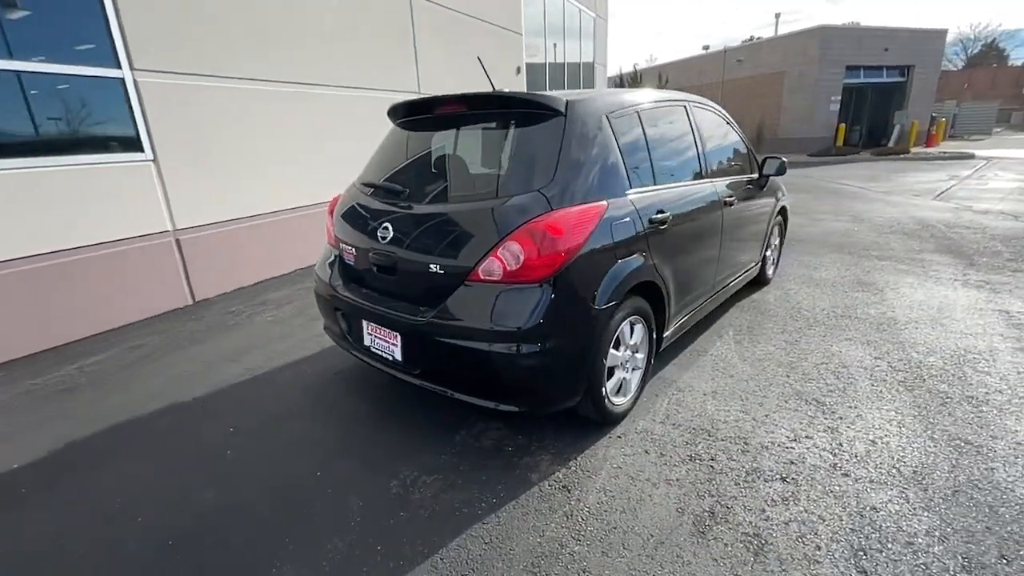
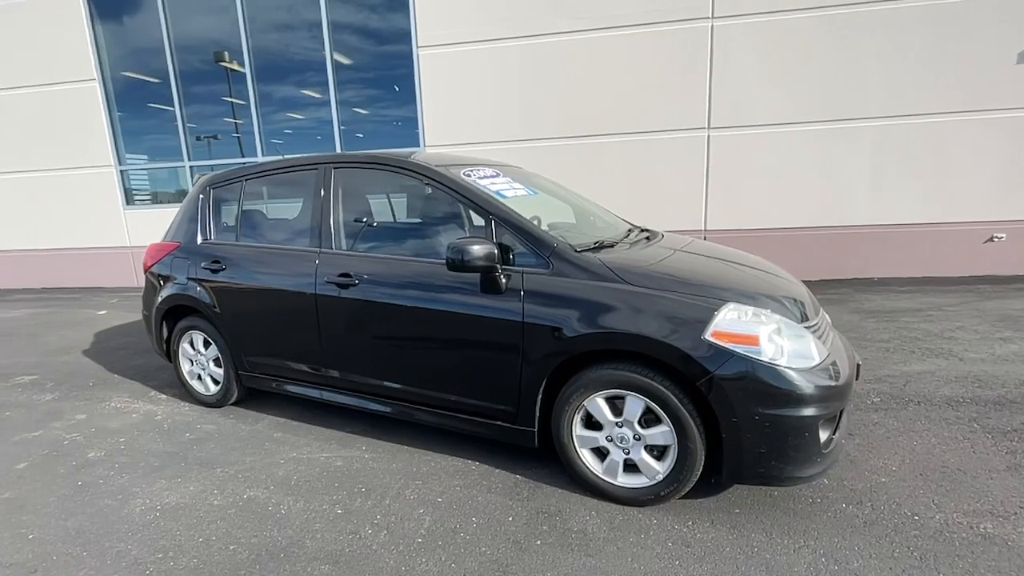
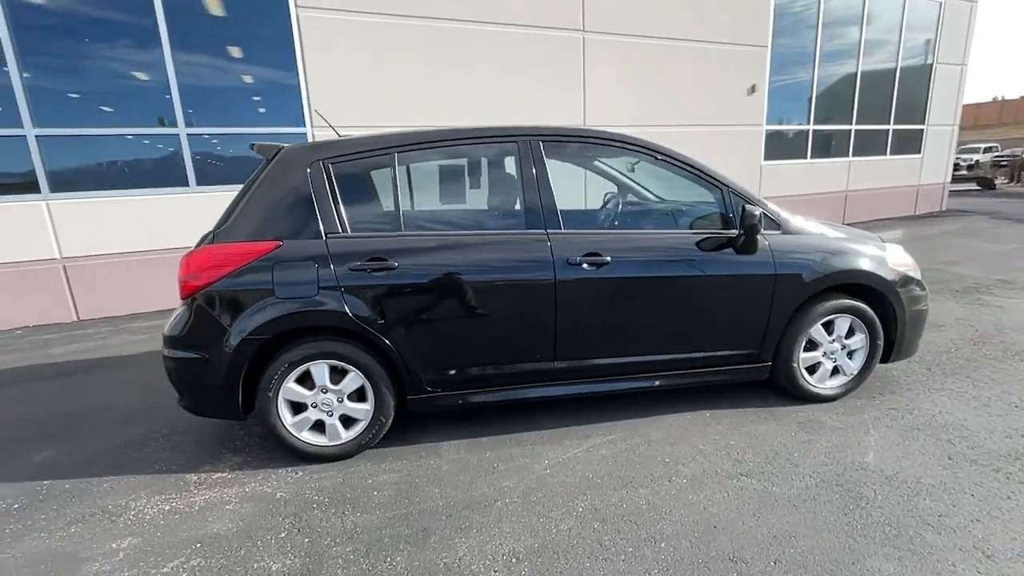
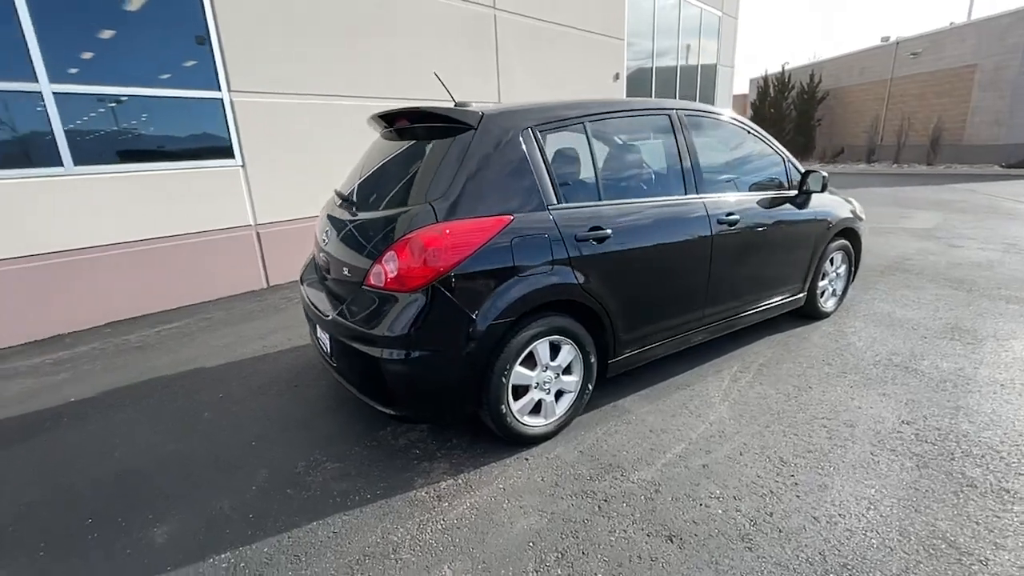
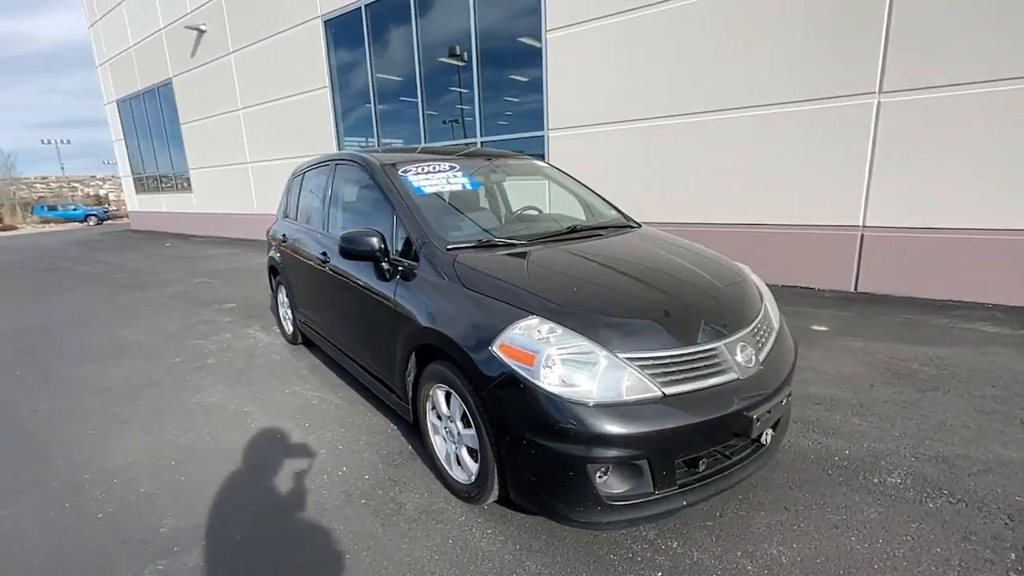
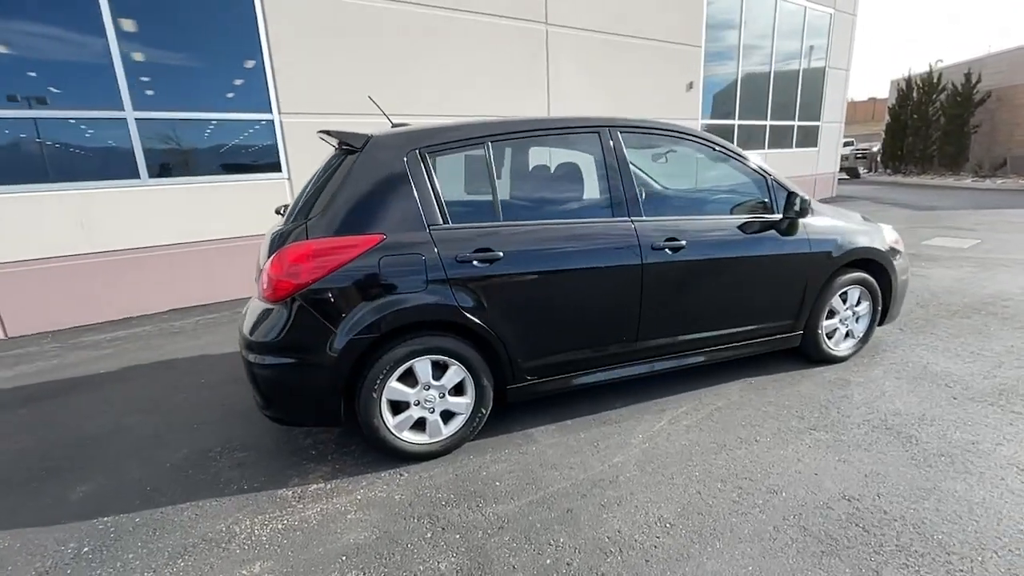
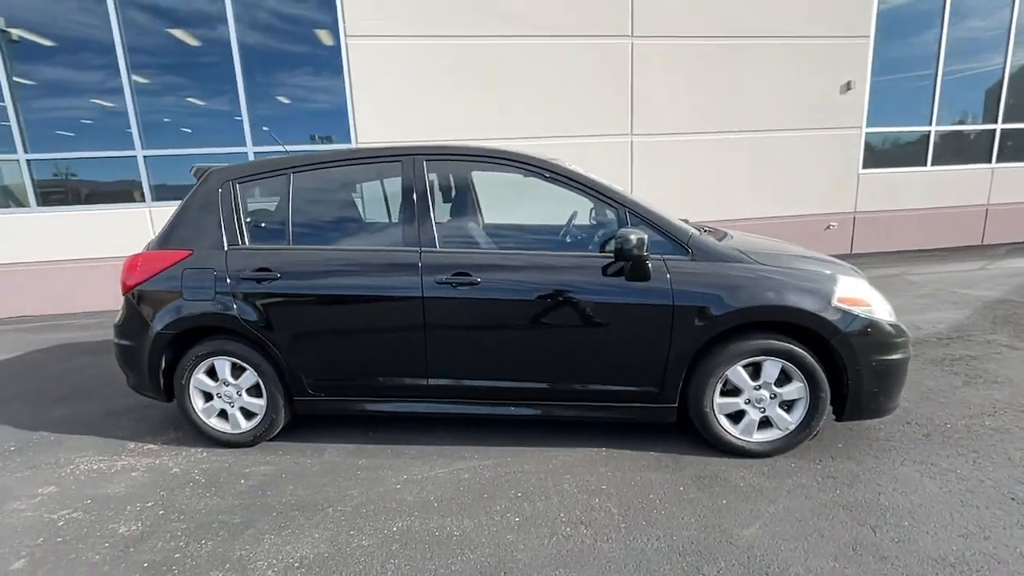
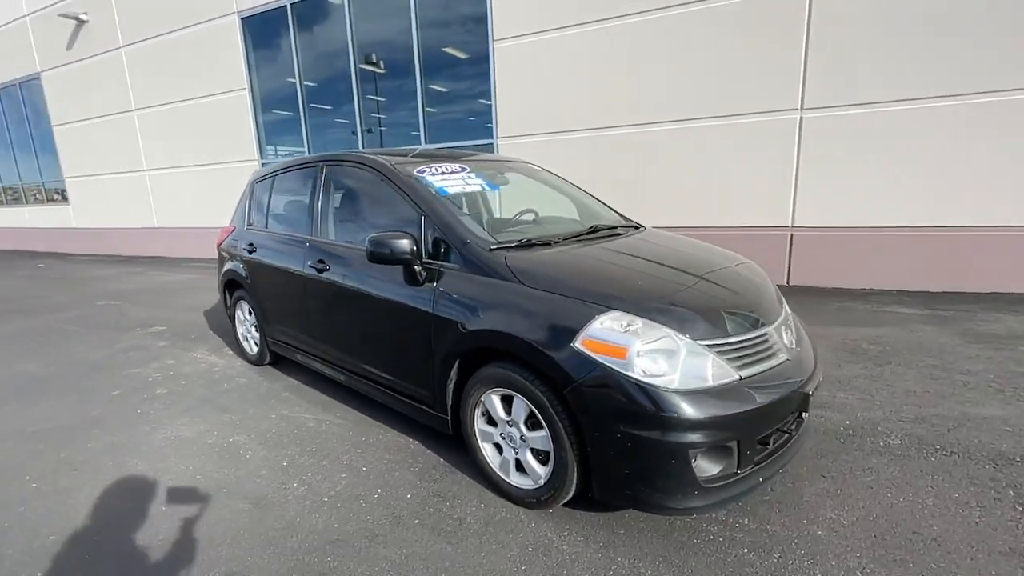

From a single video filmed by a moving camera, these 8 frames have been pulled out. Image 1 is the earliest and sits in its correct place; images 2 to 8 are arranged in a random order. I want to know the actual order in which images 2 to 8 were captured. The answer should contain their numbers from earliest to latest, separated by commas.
4, 6, 3, 7, 2, 8, 5
